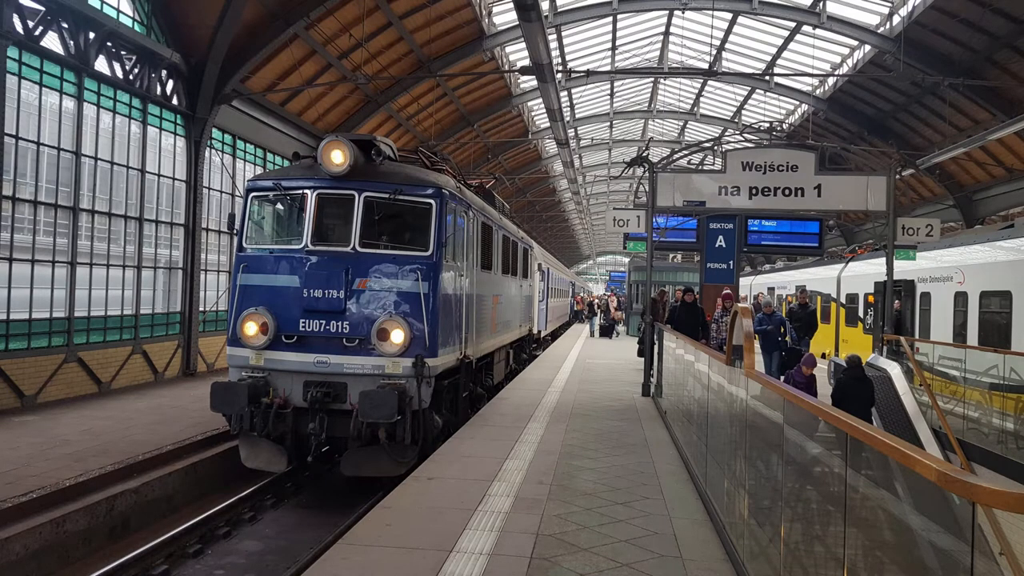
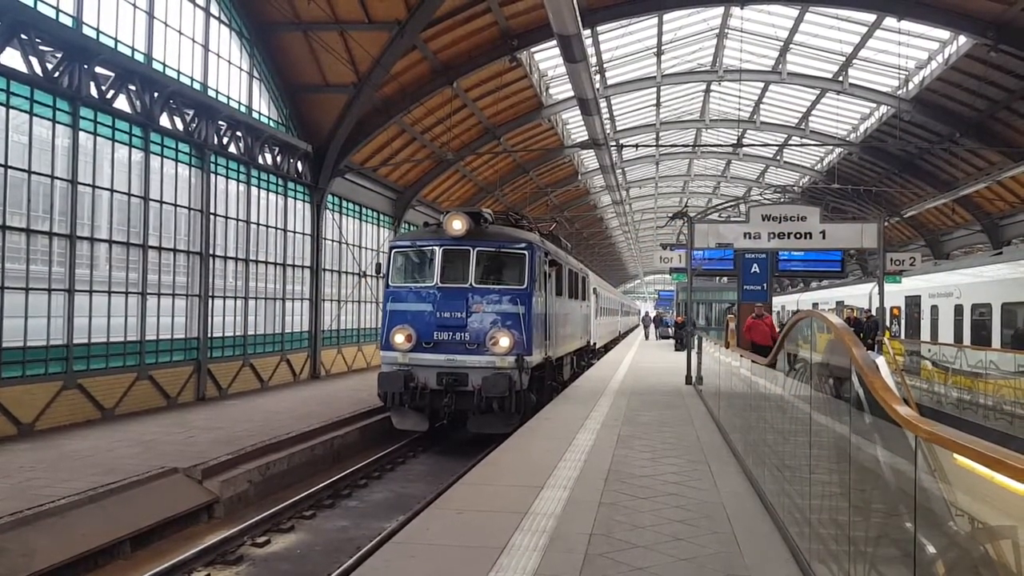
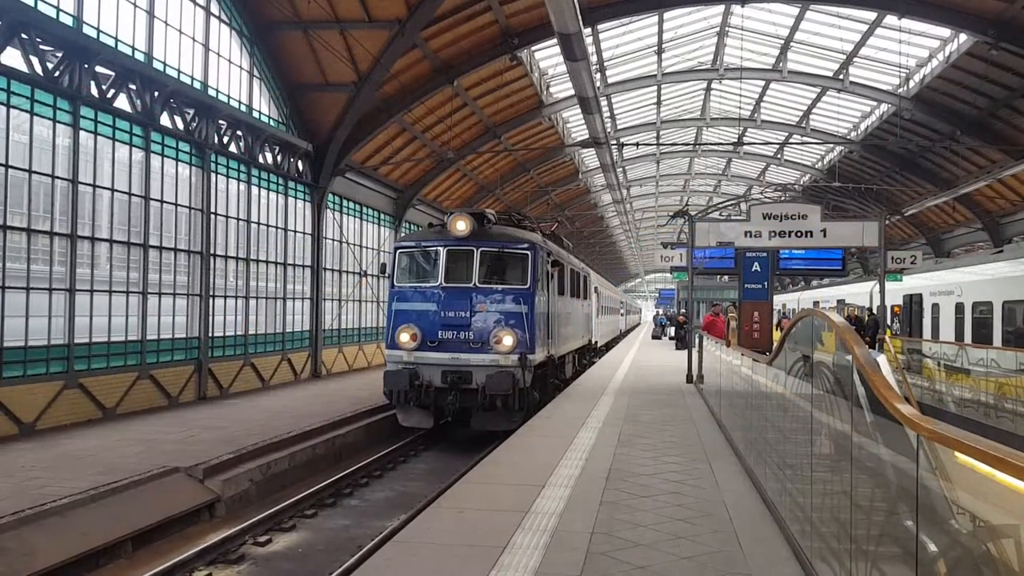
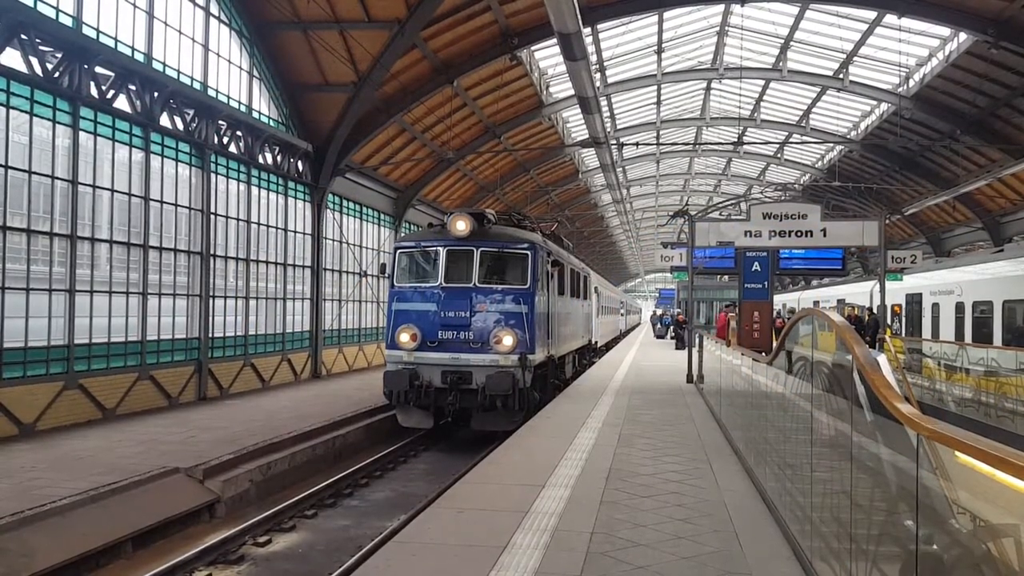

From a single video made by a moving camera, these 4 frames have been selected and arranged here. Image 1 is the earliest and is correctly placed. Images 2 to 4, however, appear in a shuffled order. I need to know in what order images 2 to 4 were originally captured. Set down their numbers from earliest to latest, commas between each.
3, 4, 2
